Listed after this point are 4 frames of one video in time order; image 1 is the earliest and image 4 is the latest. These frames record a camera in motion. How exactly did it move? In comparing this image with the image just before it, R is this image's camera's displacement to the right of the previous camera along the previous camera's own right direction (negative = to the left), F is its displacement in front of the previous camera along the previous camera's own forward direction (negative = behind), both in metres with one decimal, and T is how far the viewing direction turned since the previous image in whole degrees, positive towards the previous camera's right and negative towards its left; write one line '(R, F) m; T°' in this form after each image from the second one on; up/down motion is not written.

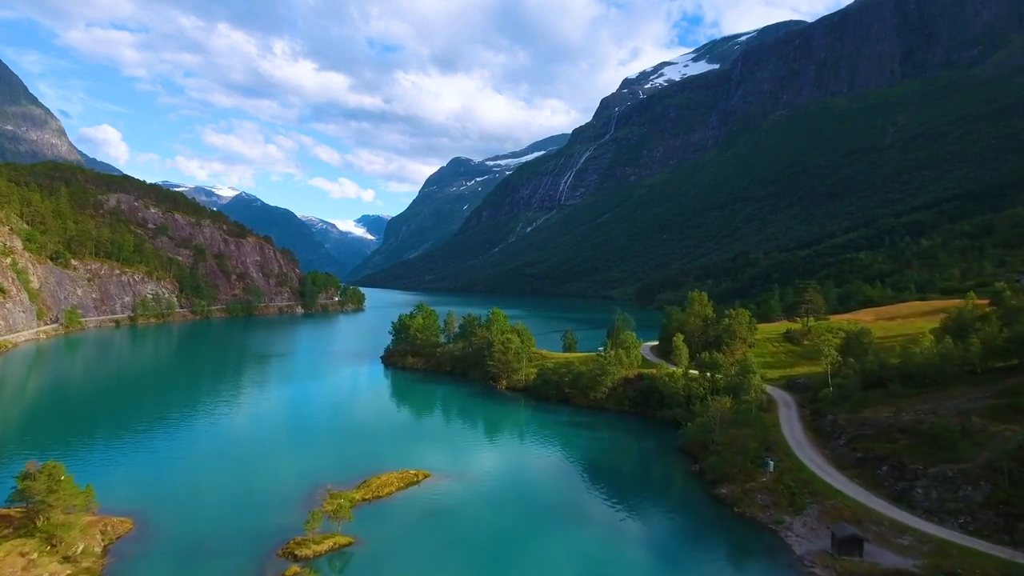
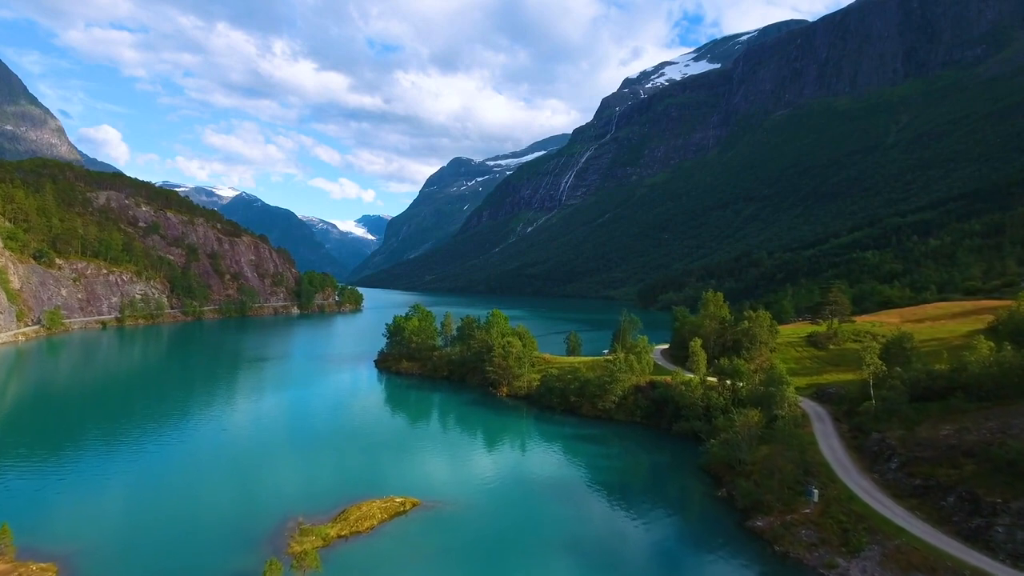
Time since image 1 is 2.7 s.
(-0.1, +4.2) m; 0°
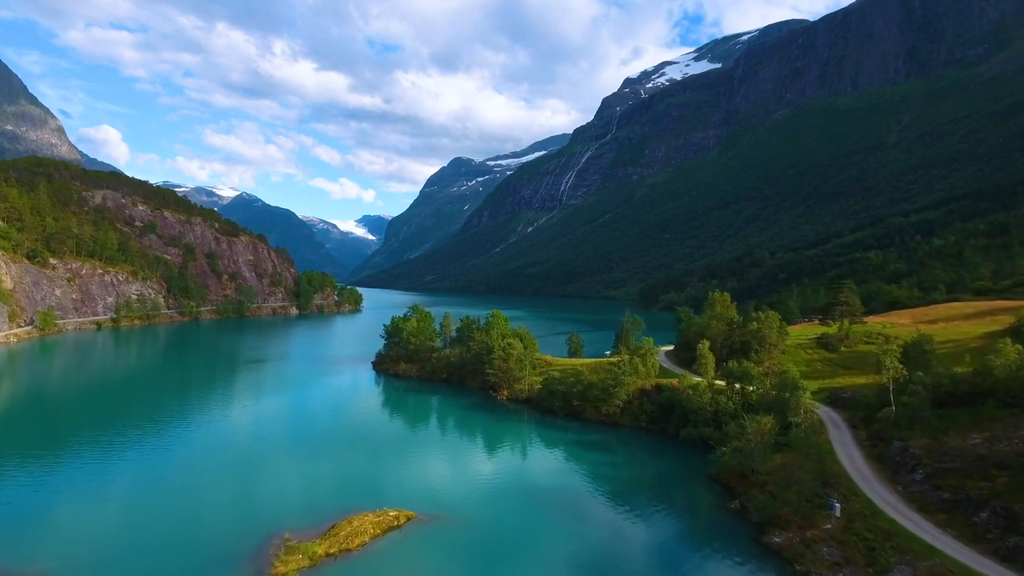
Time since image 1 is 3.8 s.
(0.0, +1.6) m; 0°
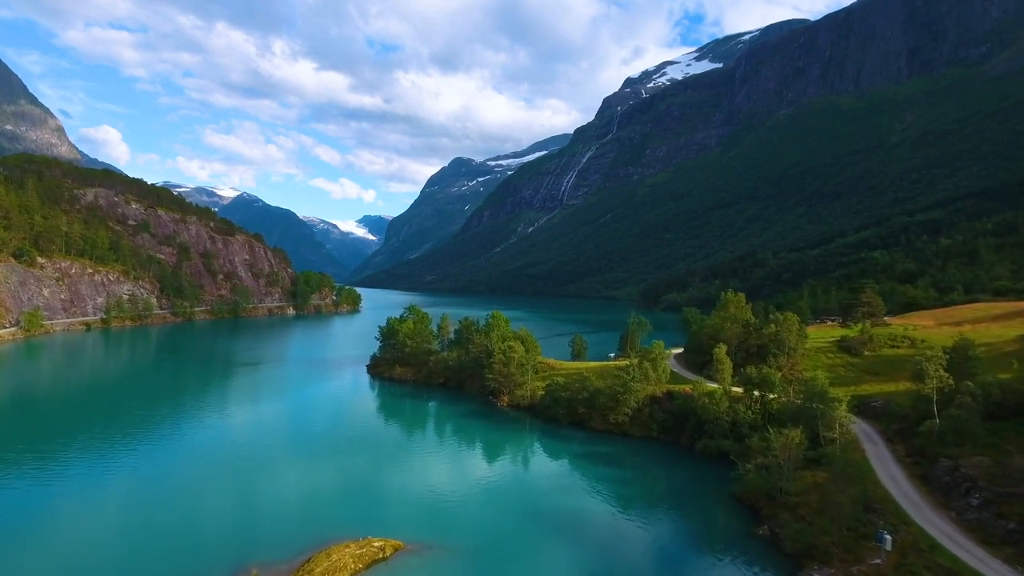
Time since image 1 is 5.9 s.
(0.0, +3.1) m; 0°
